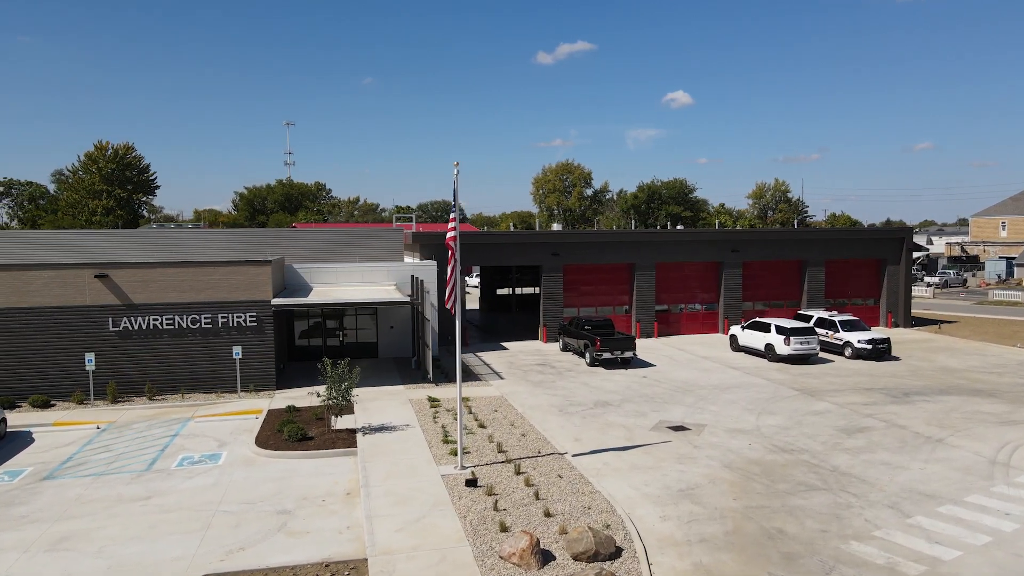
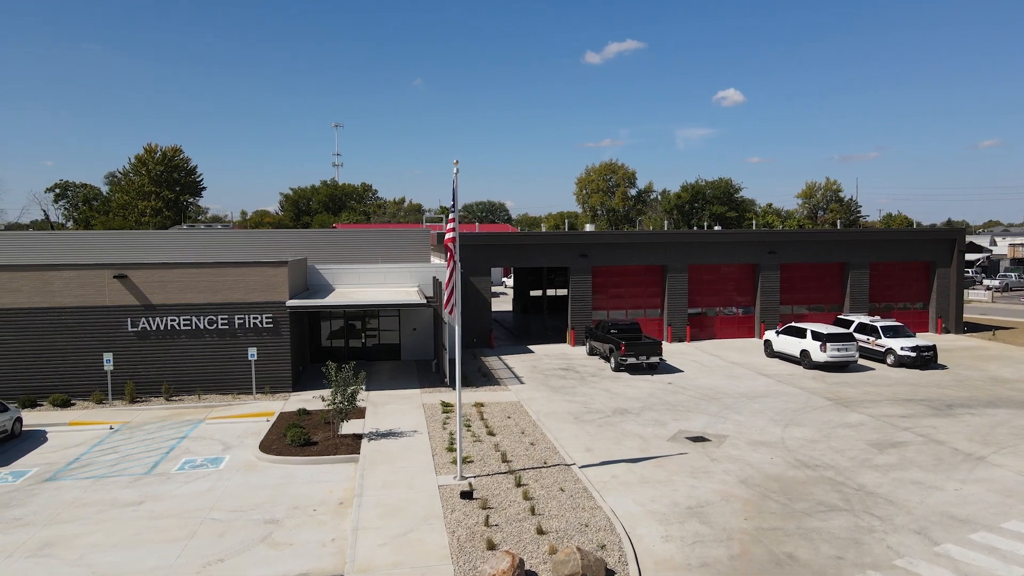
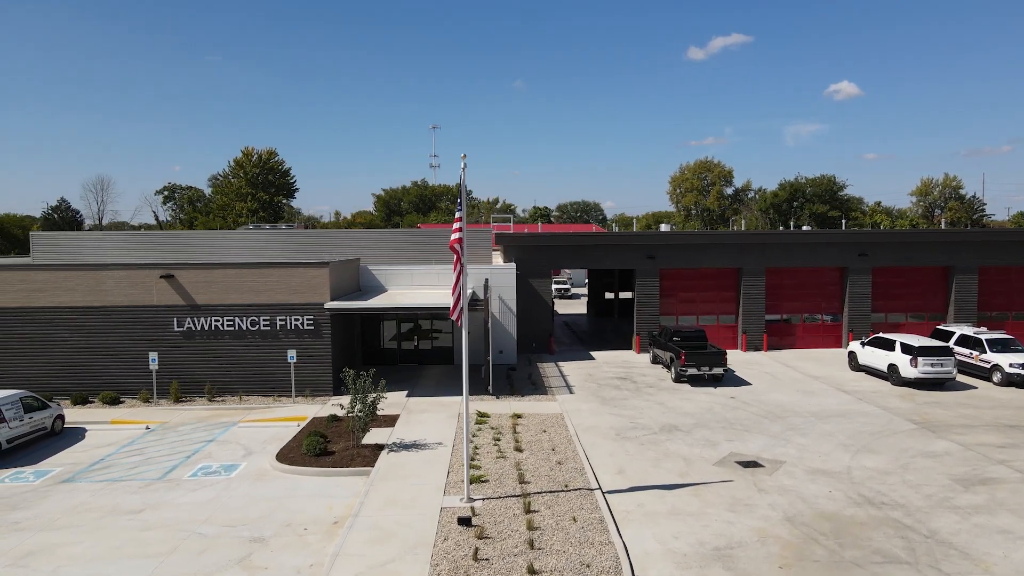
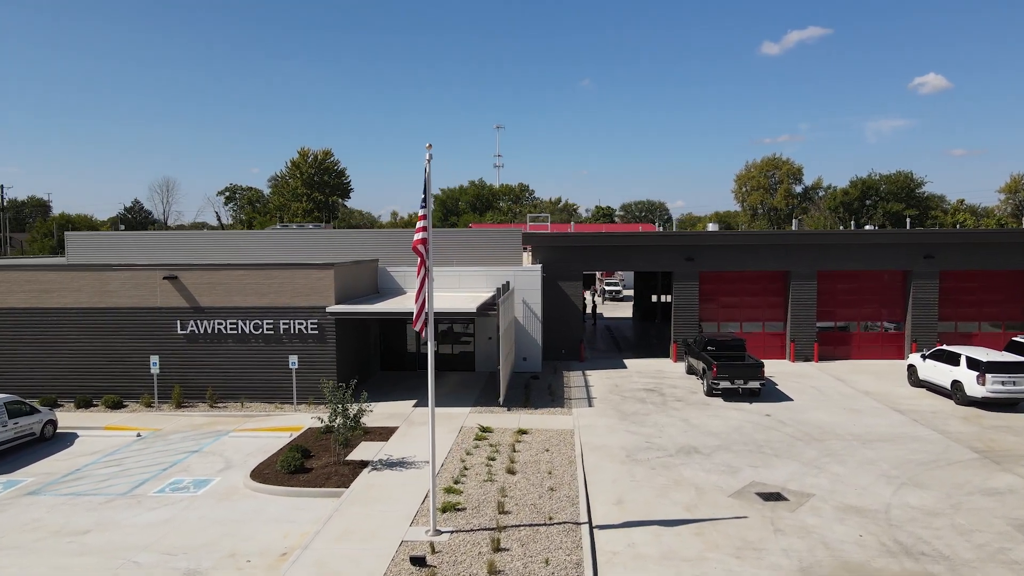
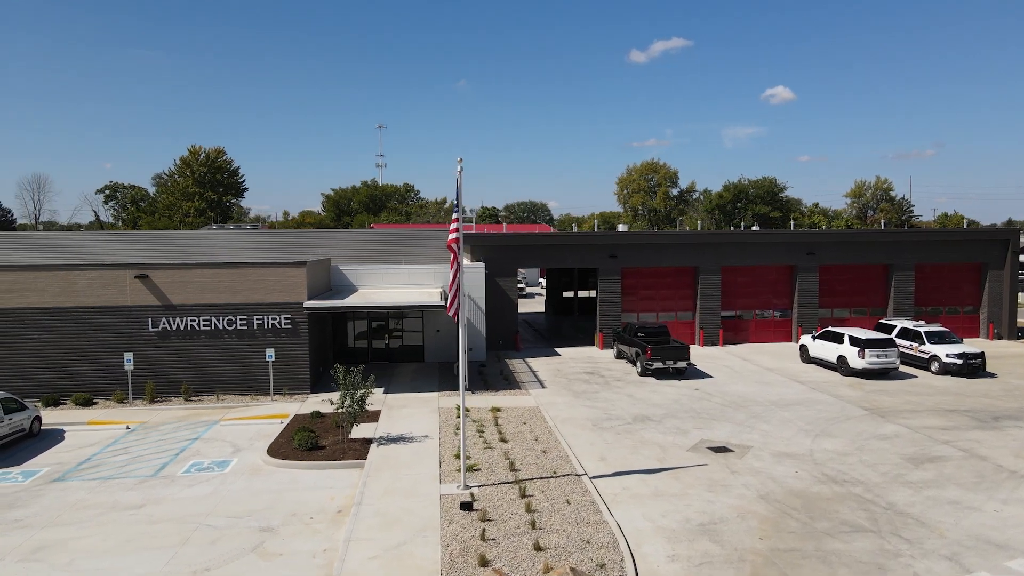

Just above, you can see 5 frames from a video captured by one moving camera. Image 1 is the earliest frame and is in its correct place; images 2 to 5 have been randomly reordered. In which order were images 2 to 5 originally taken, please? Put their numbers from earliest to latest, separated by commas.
2, 5, 3, 4
